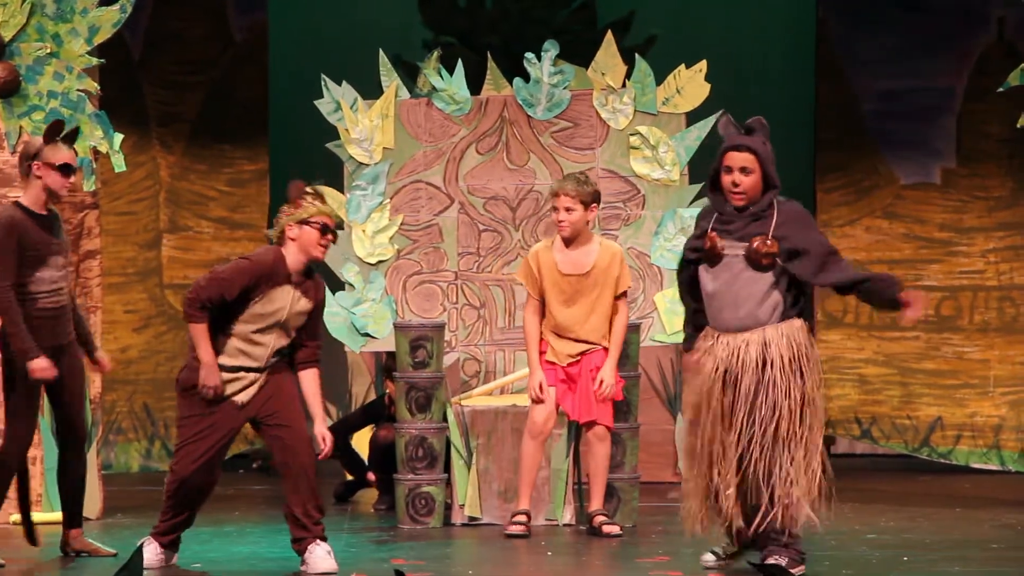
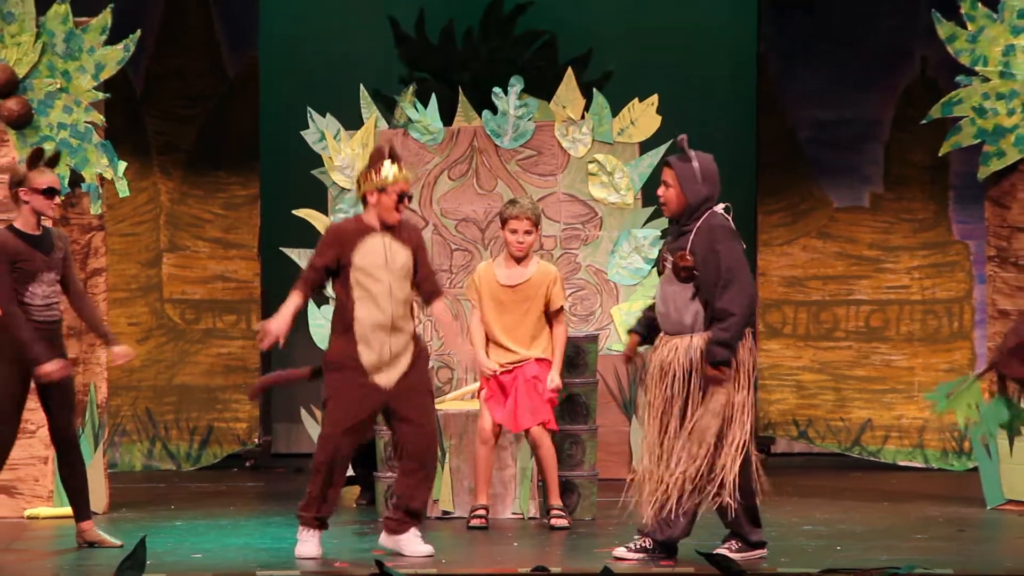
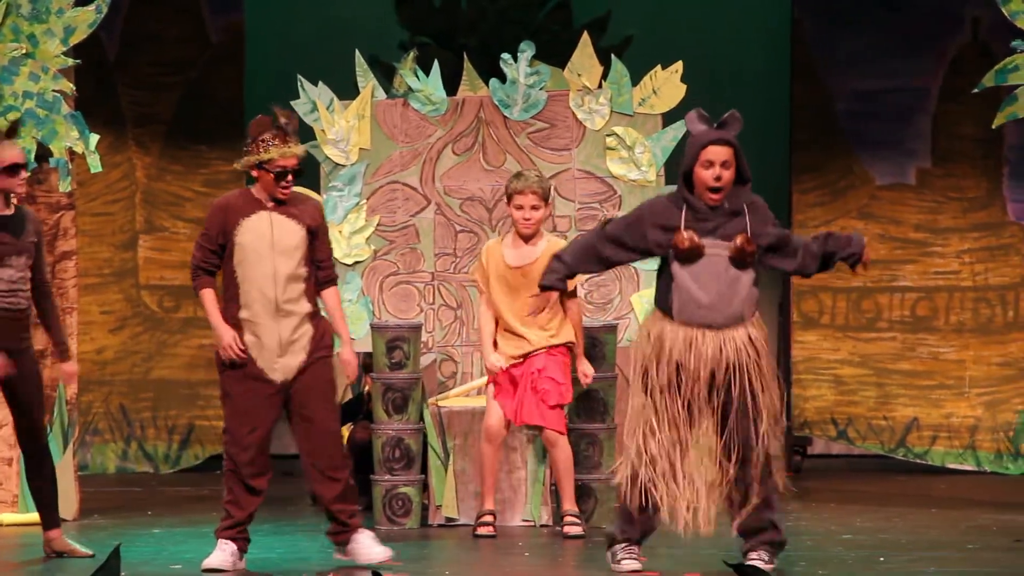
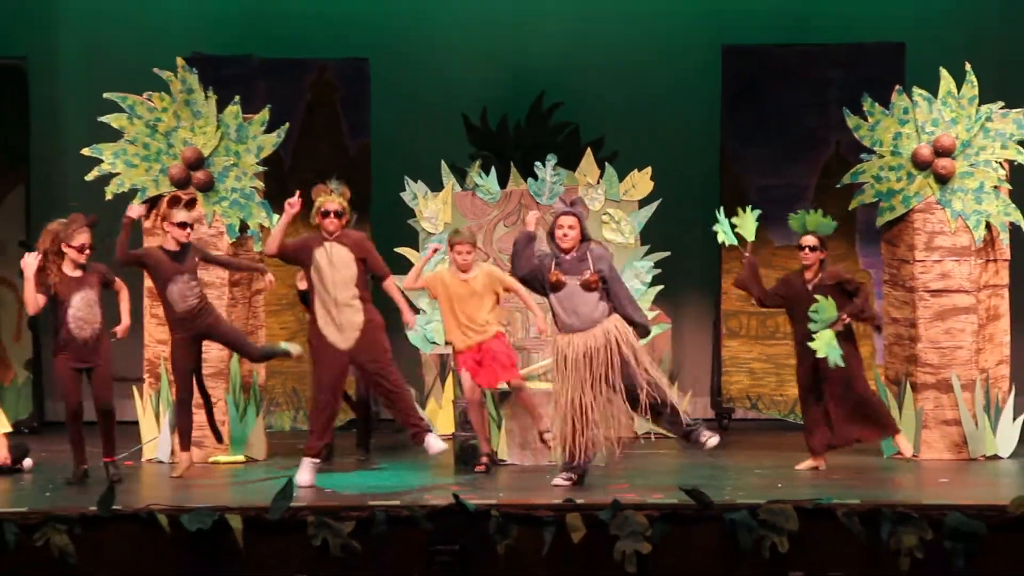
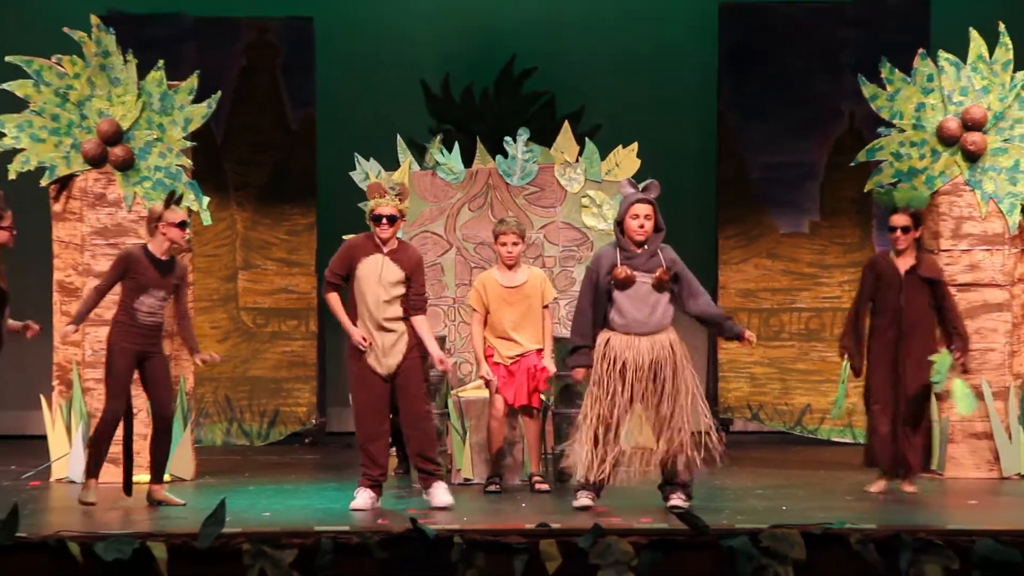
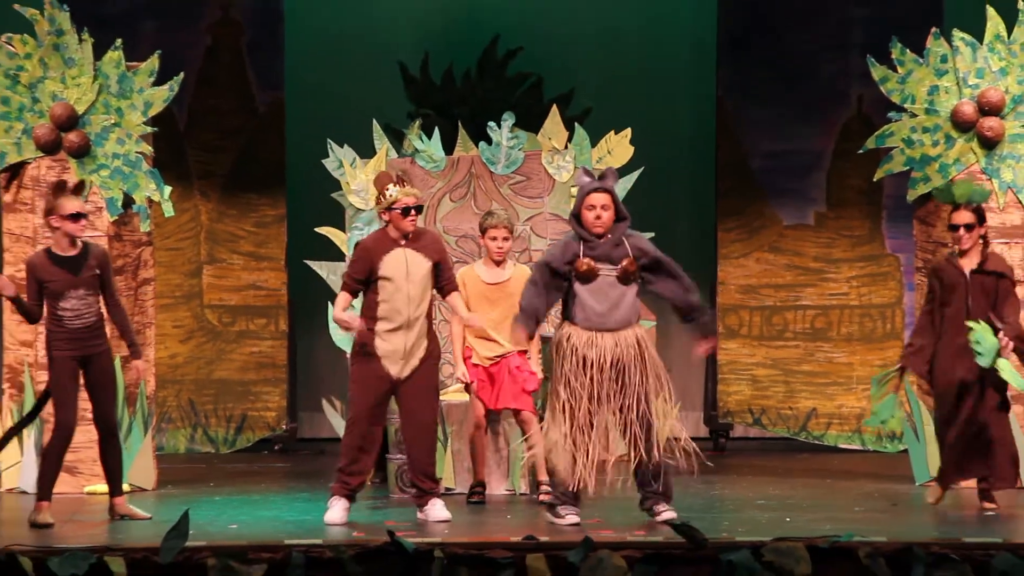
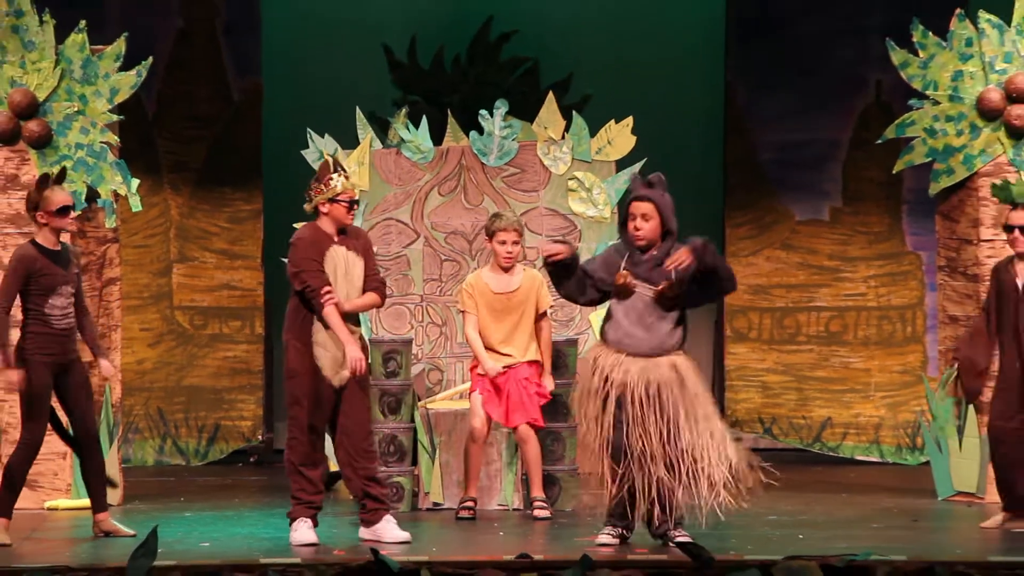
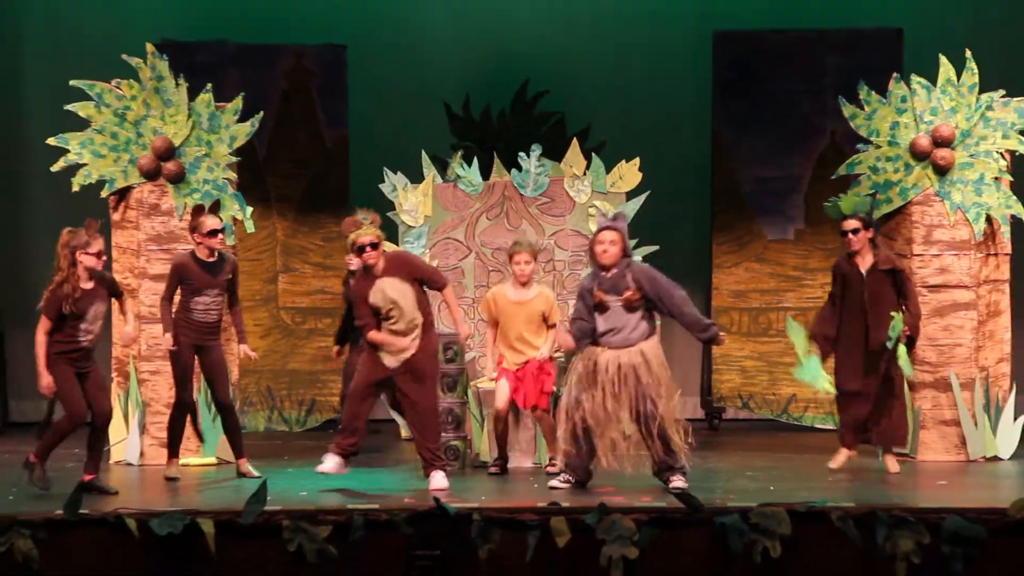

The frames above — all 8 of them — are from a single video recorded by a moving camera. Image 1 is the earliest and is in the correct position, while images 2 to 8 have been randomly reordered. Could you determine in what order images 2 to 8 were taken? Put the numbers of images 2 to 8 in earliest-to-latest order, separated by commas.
3, 2, 7, 6, 5, 8, 4
